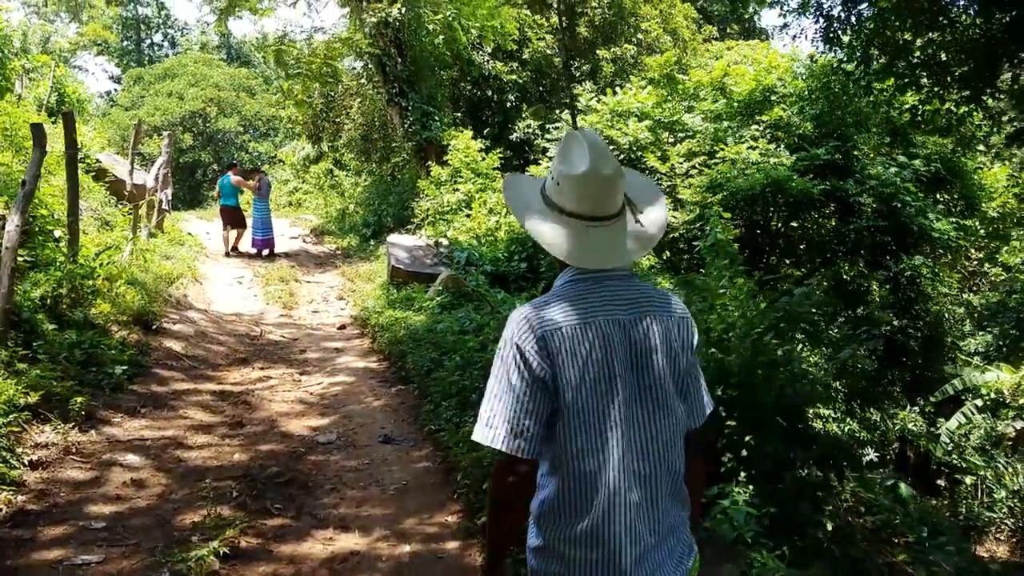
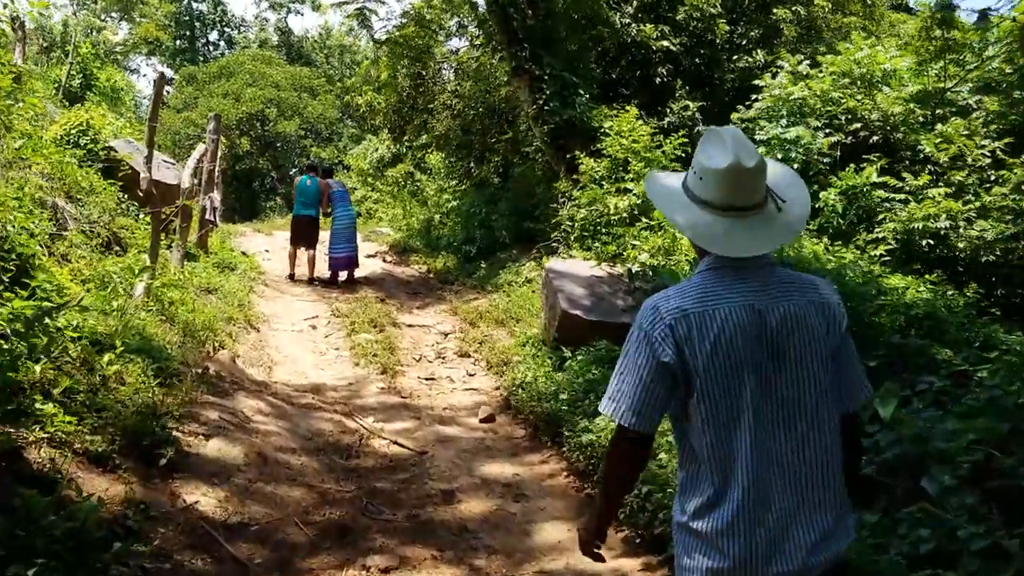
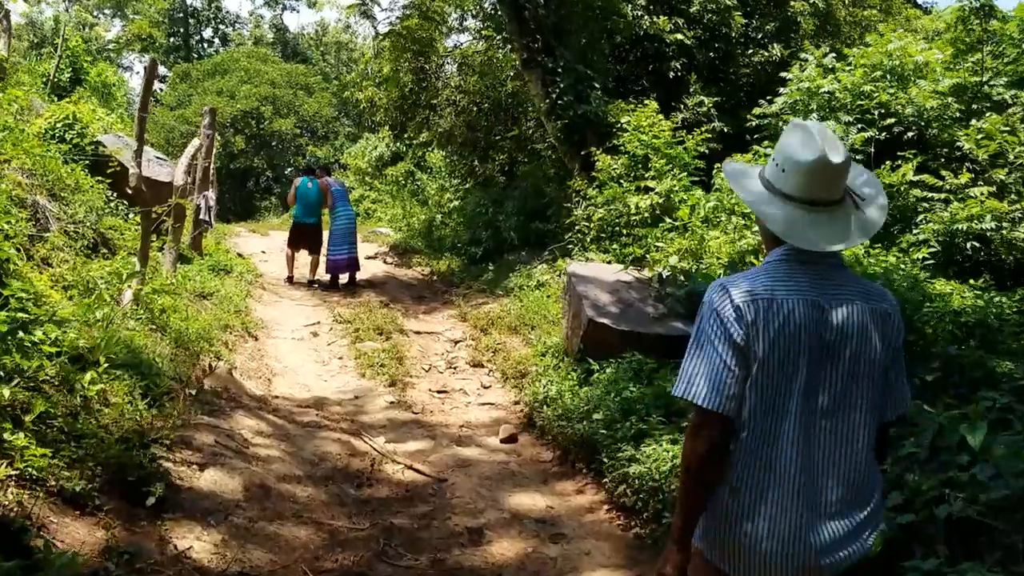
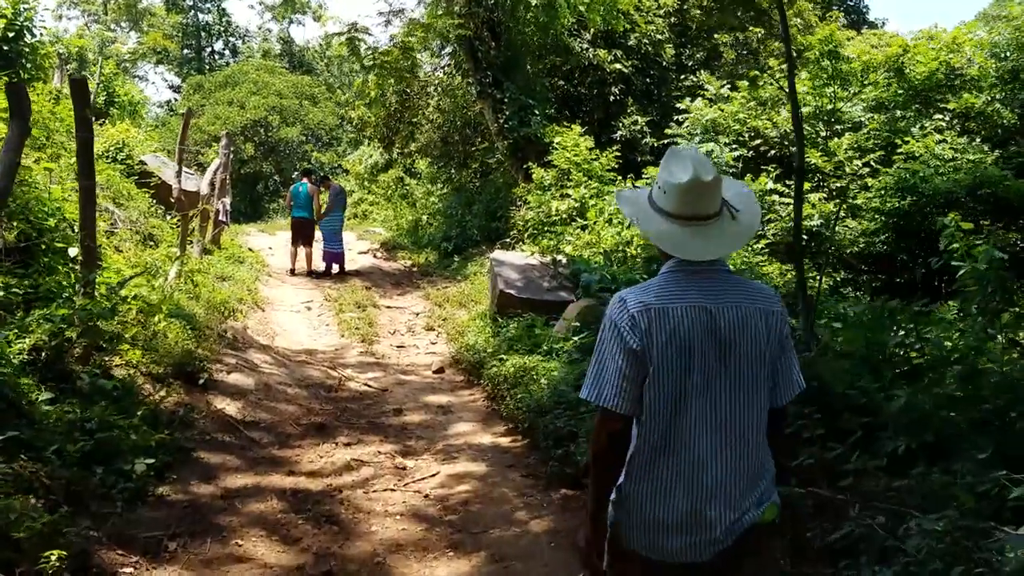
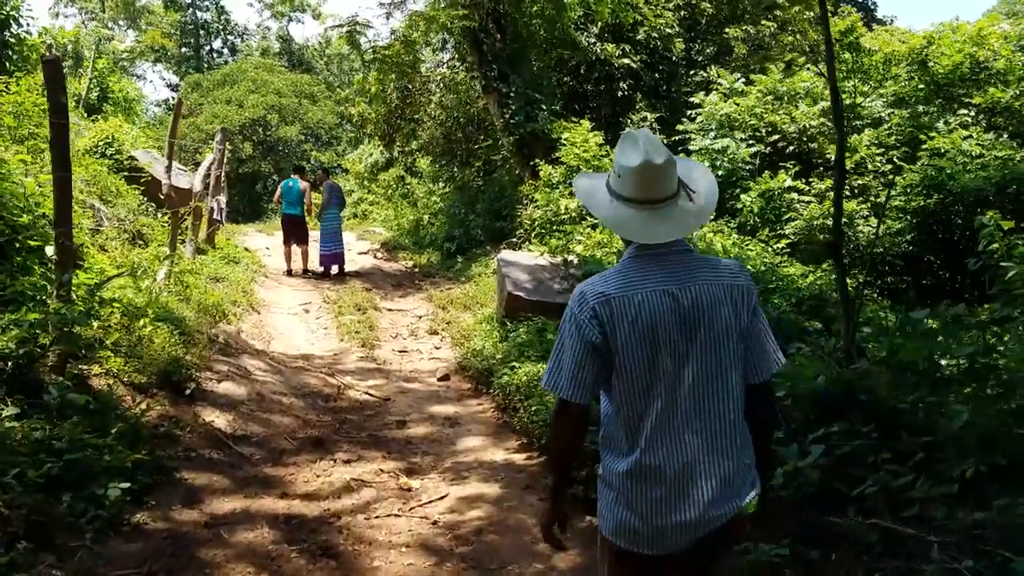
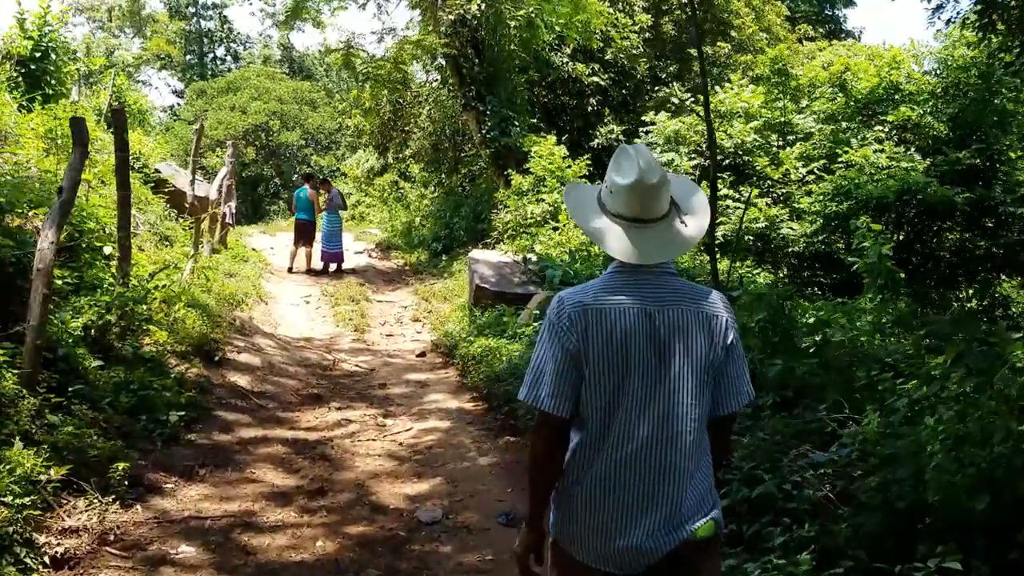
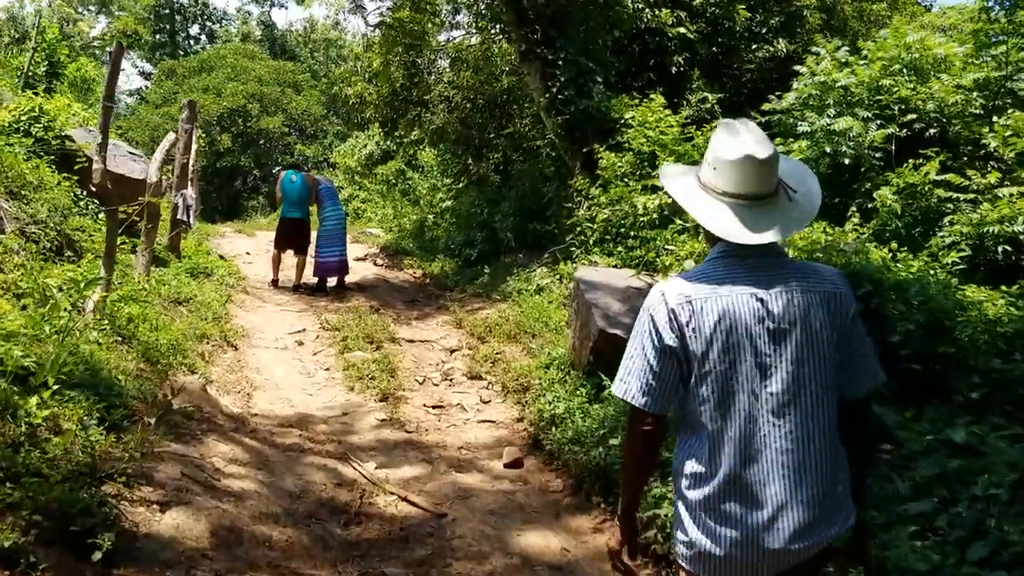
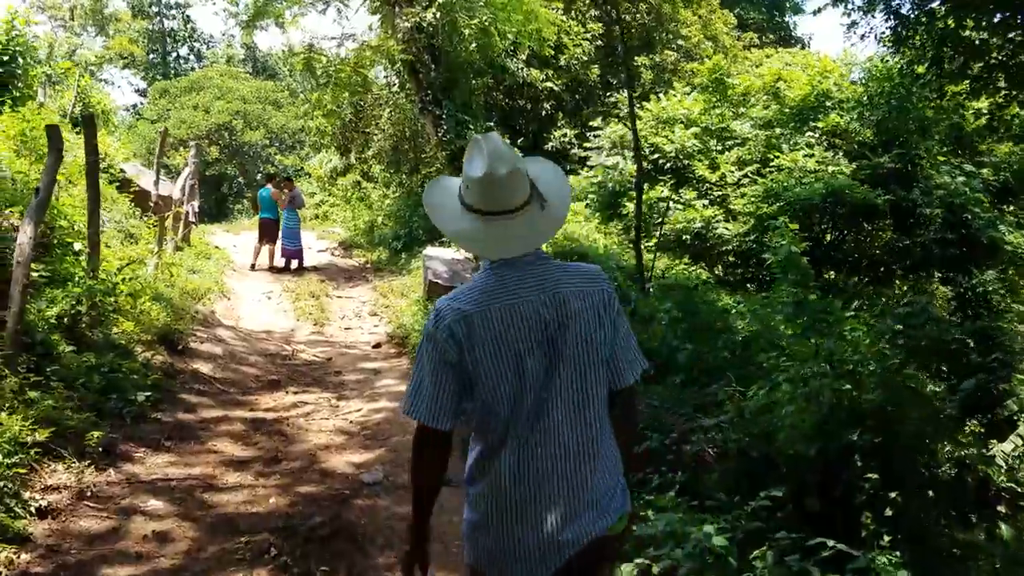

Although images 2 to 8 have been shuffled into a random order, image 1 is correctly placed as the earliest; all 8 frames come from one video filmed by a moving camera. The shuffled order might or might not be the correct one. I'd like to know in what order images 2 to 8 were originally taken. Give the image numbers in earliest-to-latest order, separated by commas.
8, 6, 4, 5, 2, 3, 7
